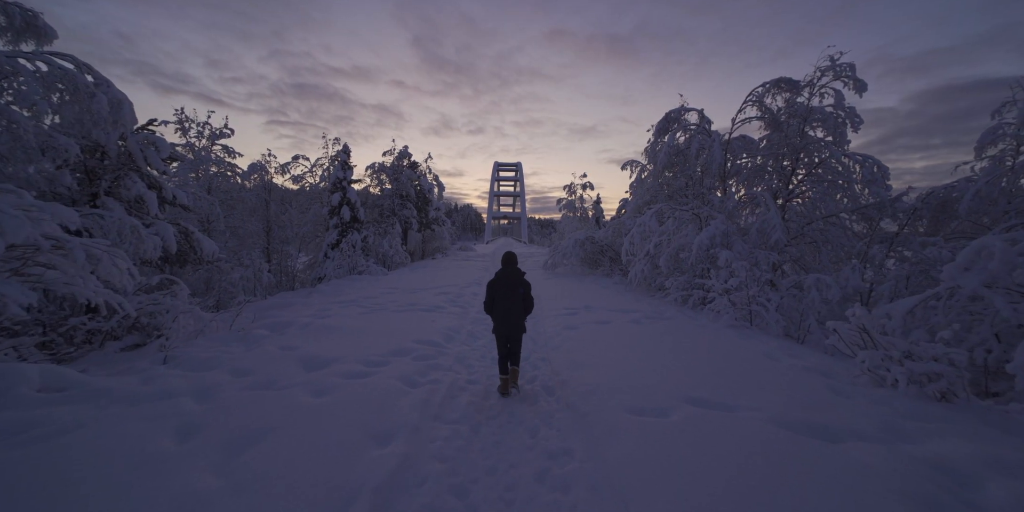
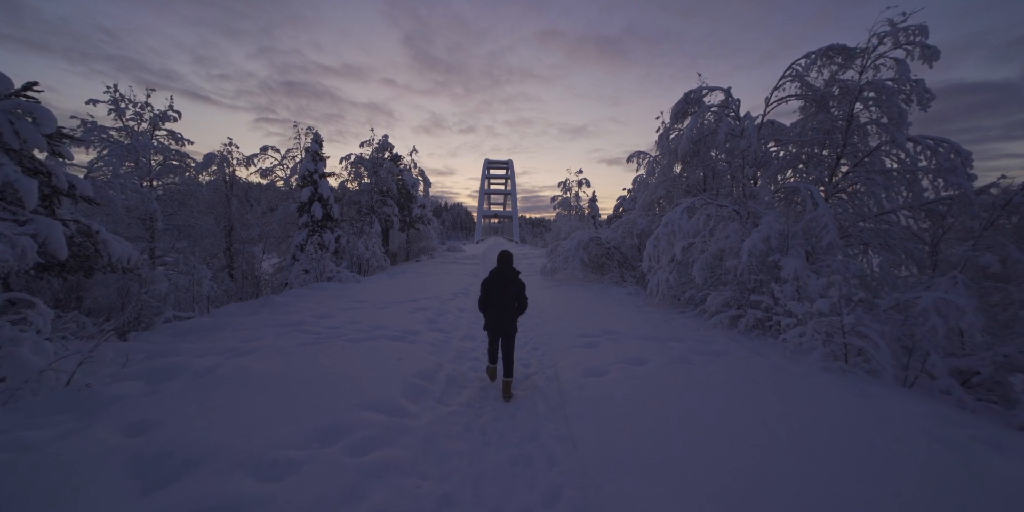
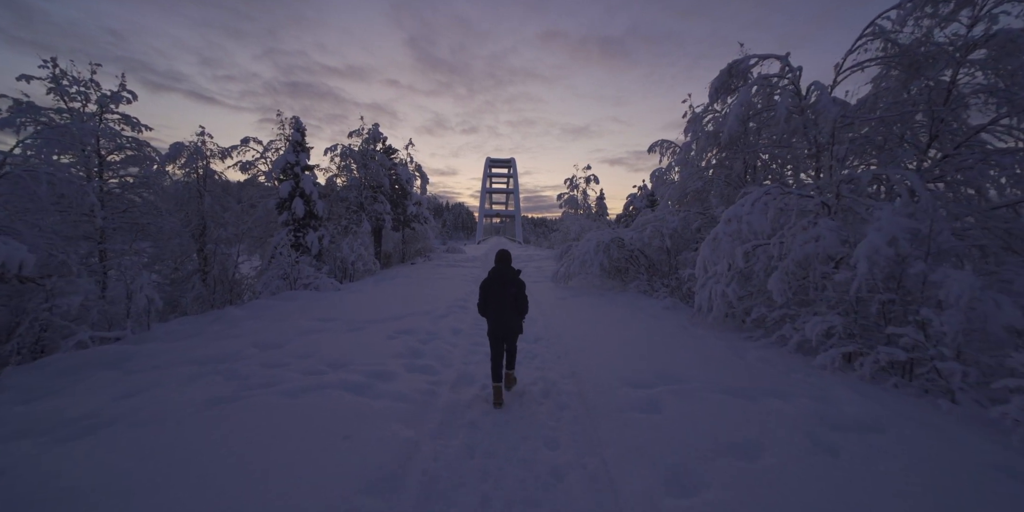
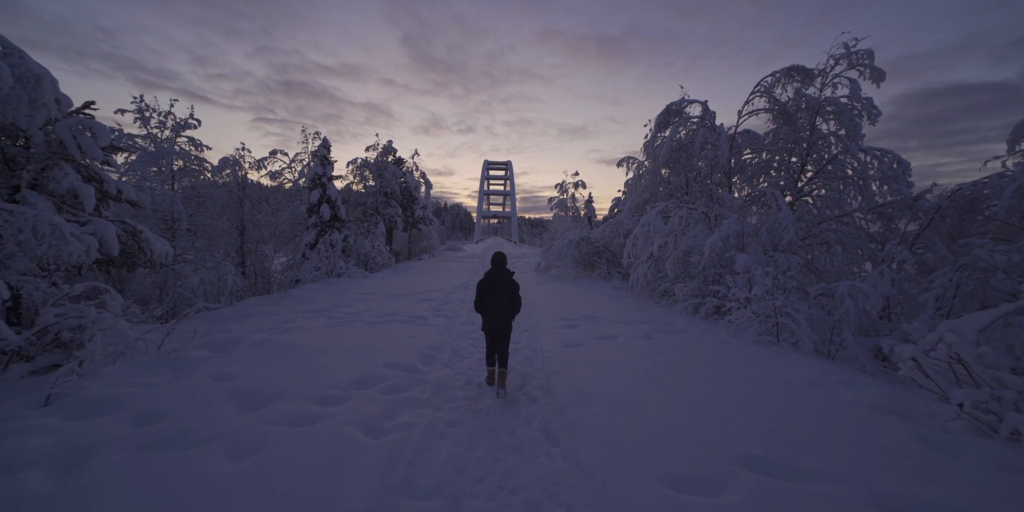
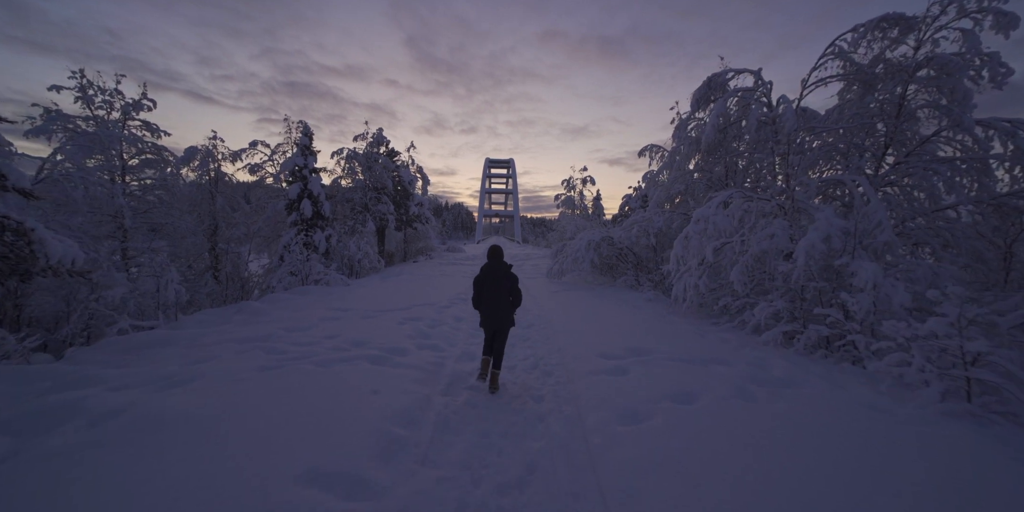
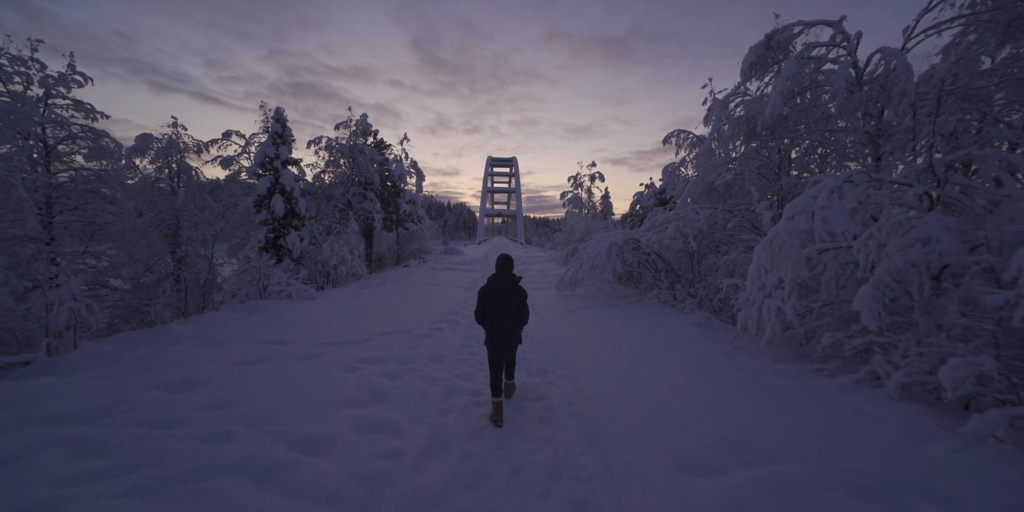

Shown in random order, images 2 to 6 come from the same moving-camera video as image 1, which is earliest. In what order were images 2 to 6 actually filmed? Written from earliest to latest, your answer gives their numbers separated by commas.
4, 2, 5, 3, 6
